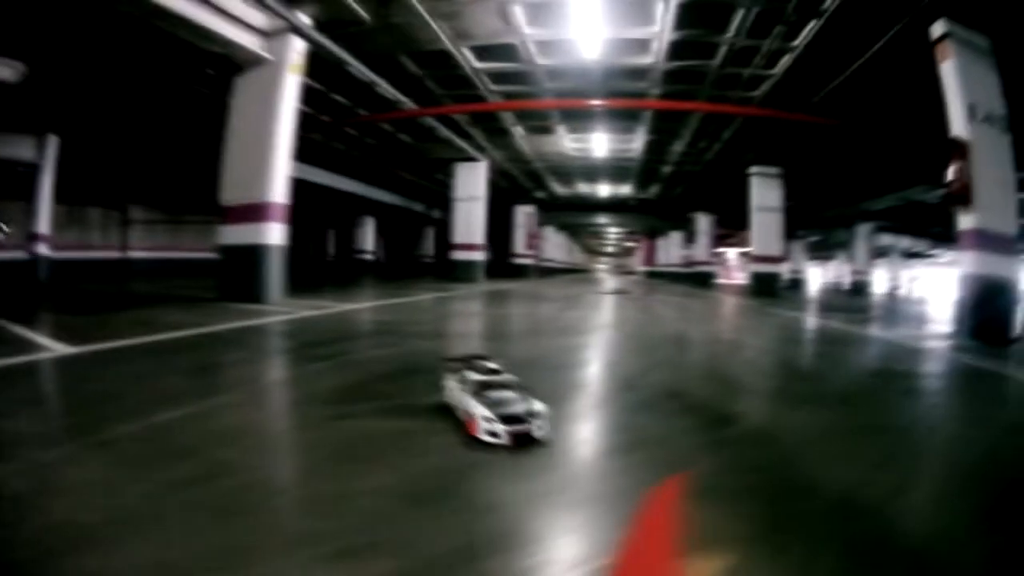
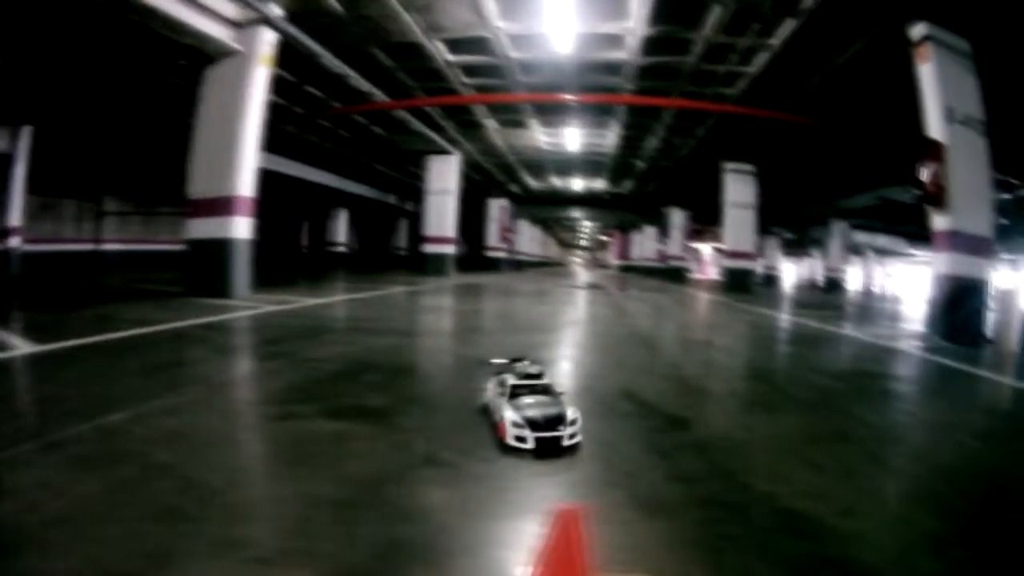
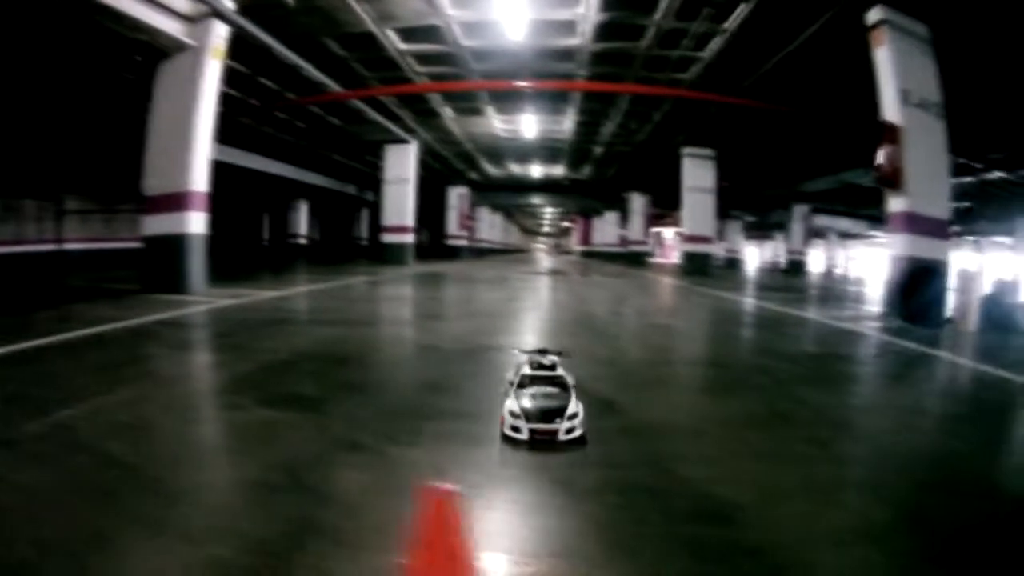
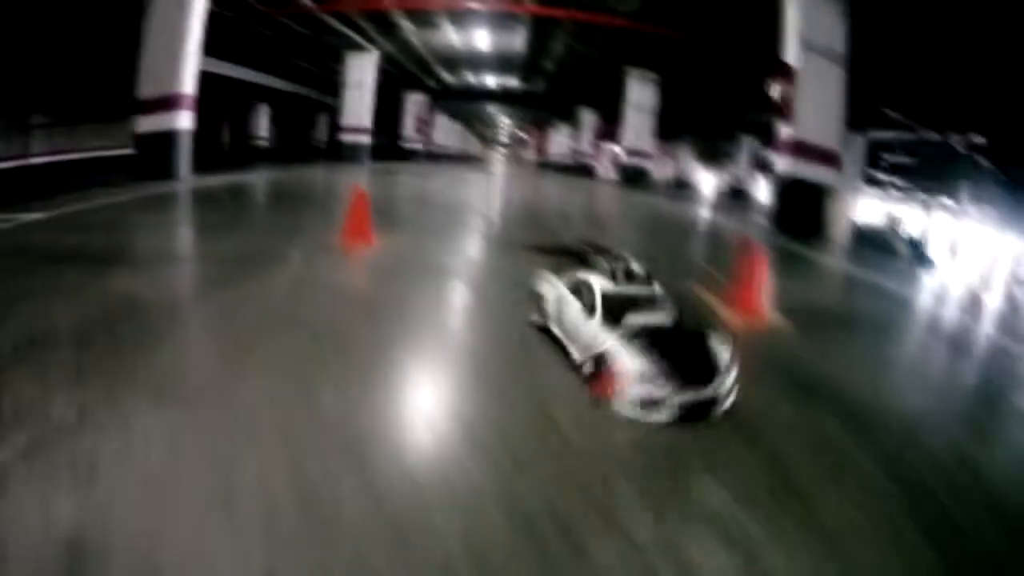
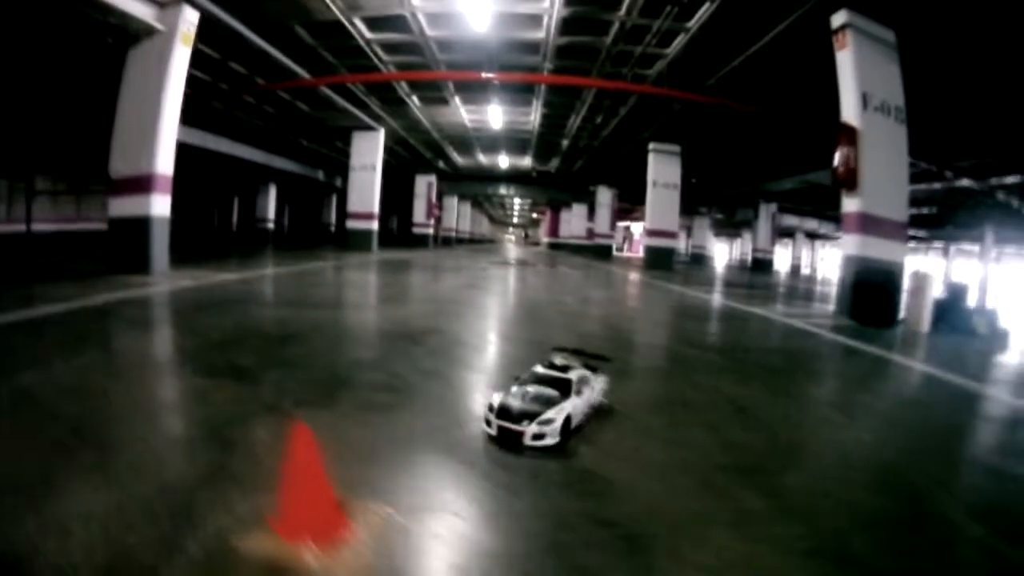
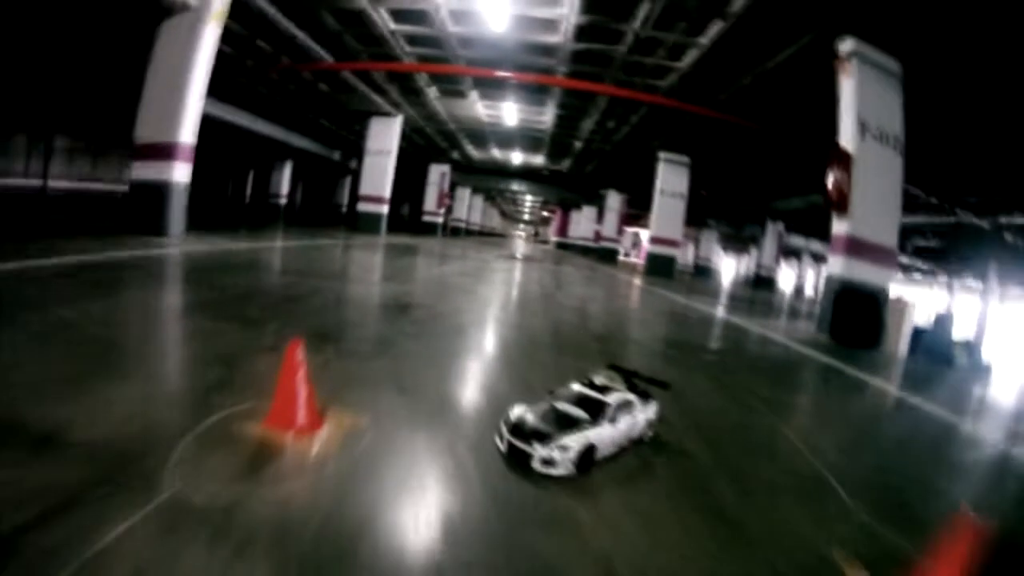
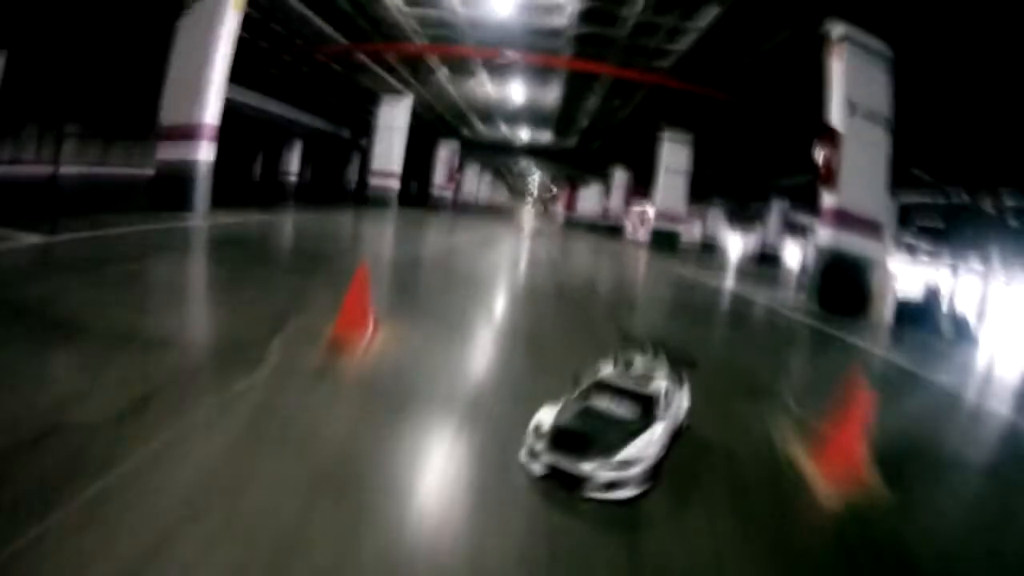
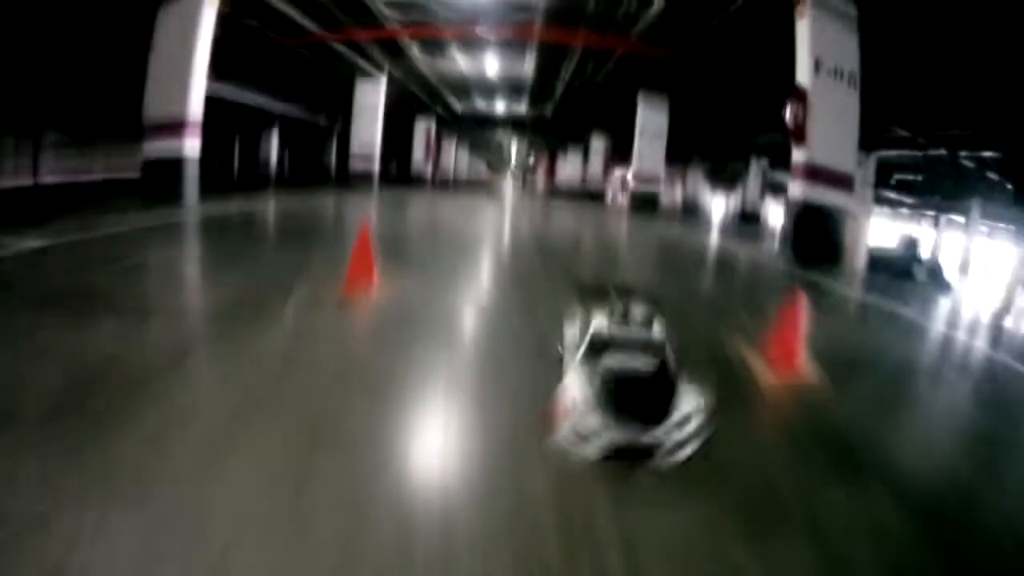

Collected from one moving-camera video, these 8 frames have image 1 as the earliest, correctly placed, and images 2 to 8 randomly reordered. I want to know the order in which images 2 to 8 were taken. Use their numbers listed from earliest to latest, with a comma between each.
2, 3, 5, 6, 7, 8, 4
